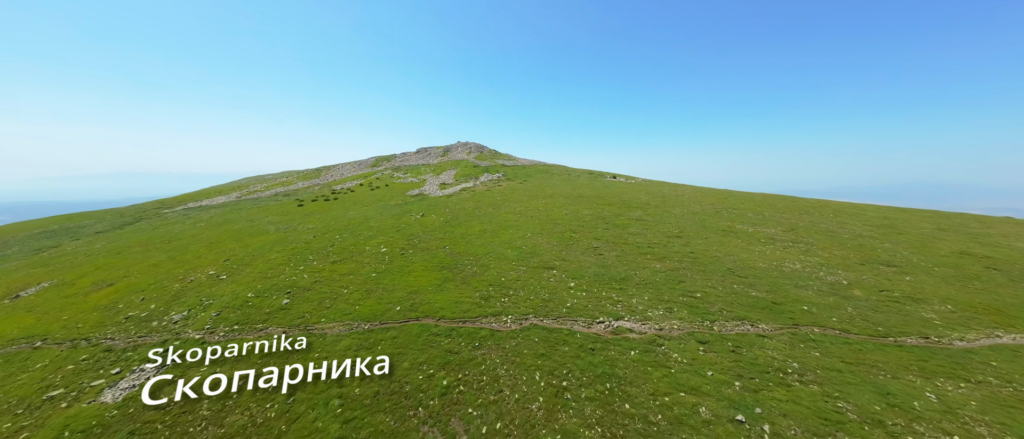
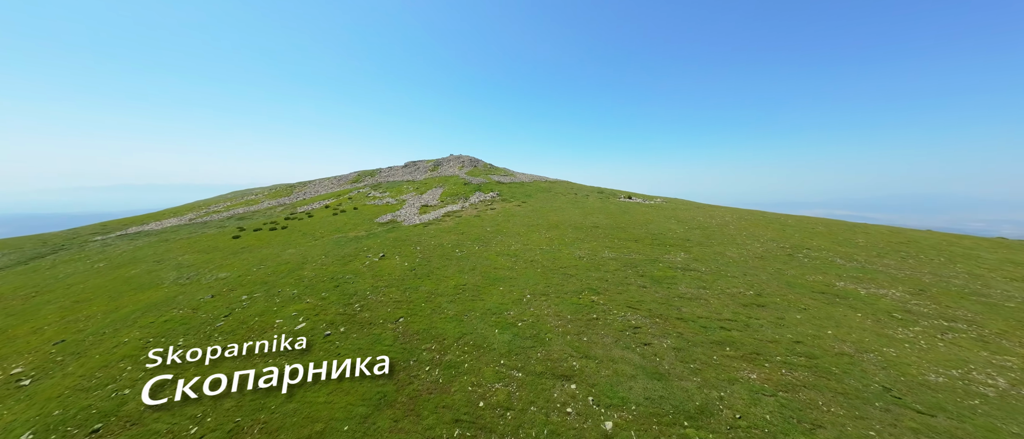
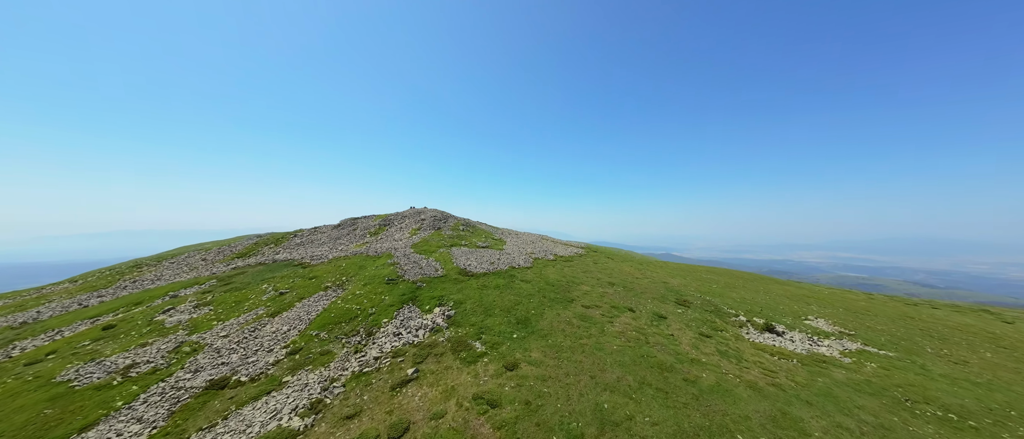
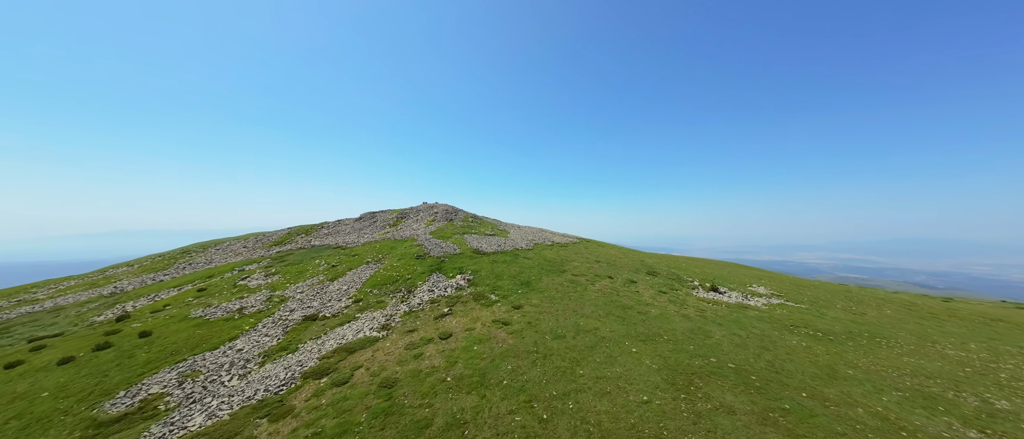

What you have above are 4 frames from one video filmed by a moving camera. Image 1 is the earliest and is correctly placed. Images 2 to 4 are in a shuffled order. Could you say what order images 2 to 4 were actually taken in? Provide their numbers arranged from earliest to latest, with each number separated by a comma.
2, 4, 3
